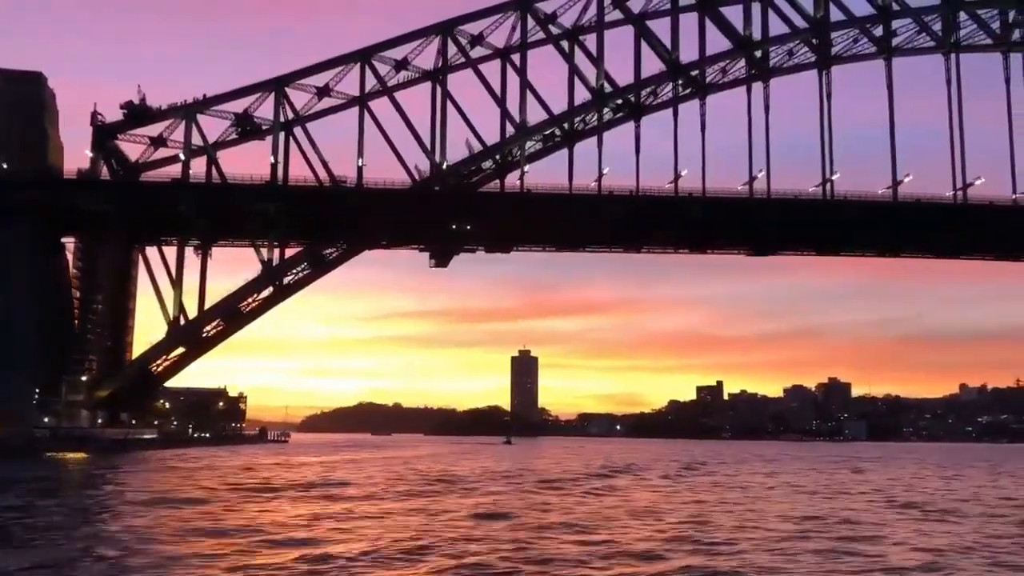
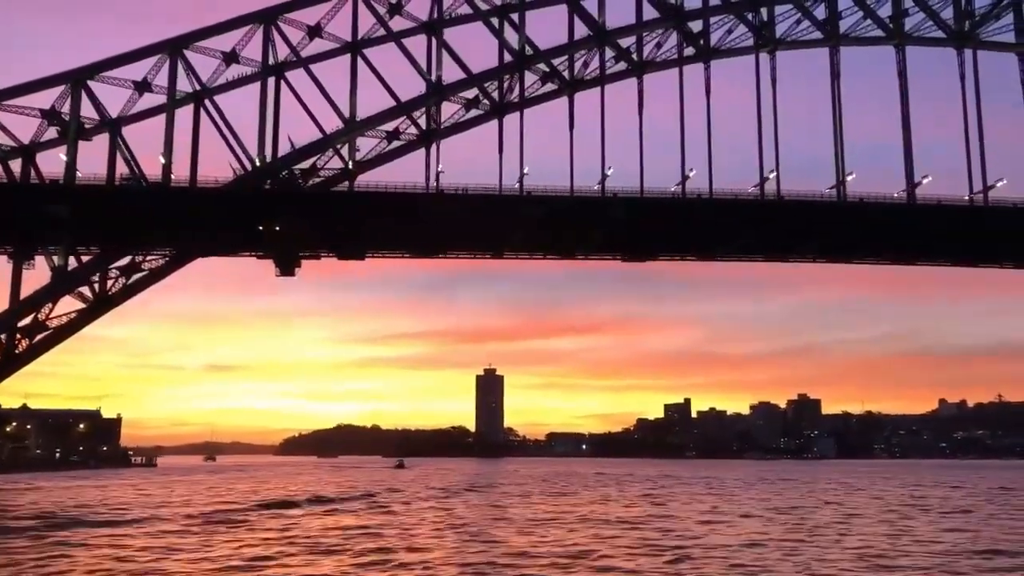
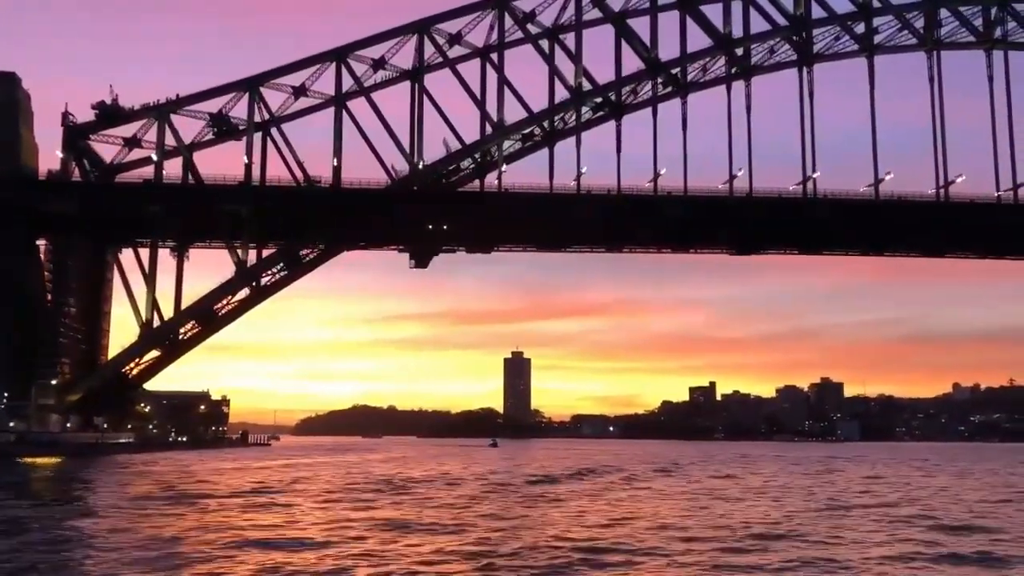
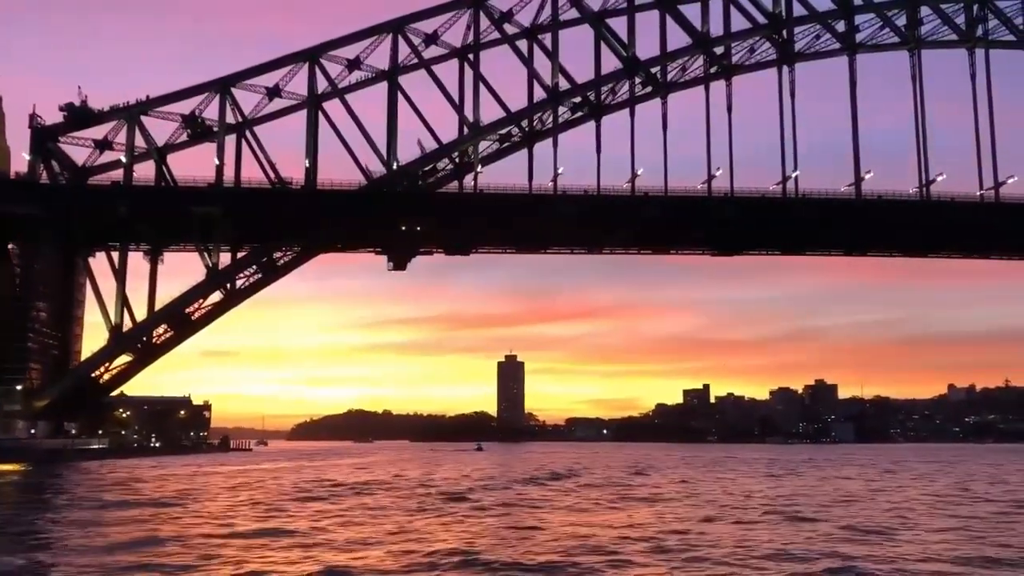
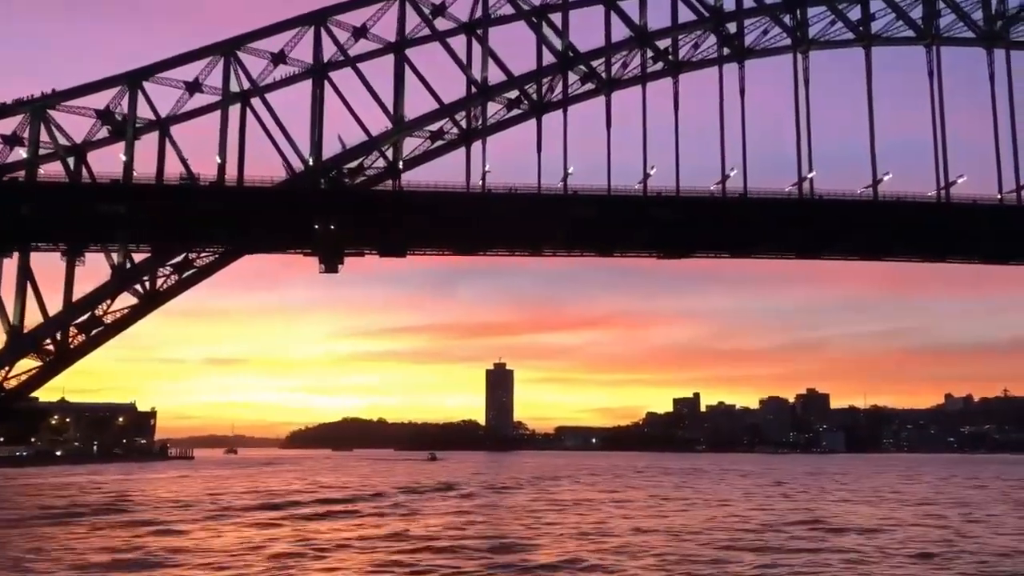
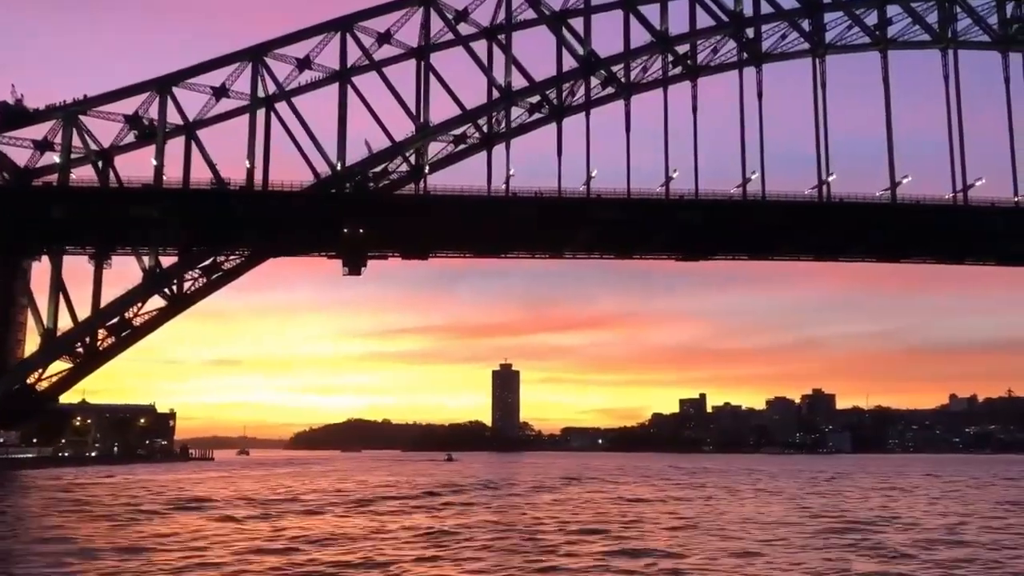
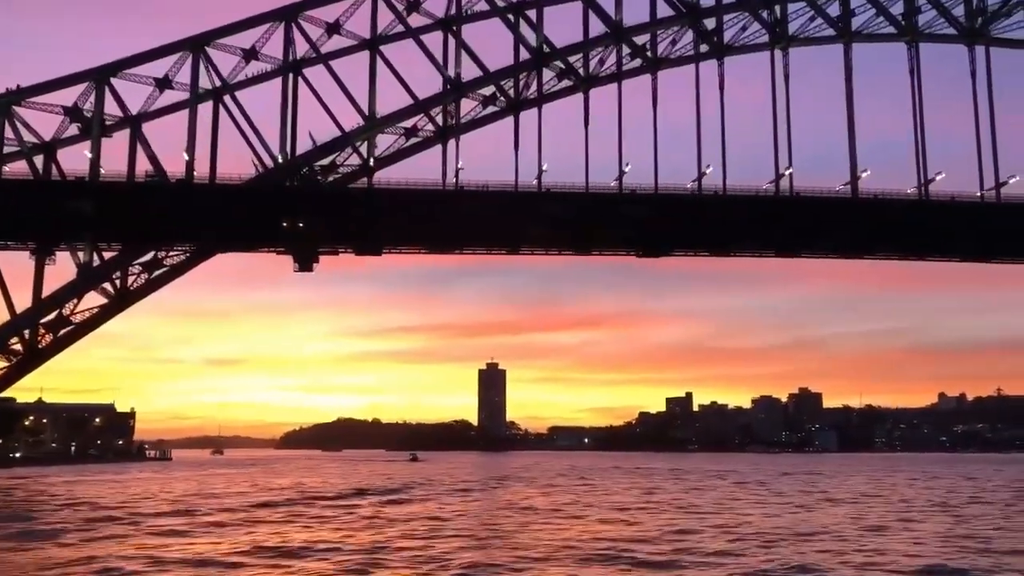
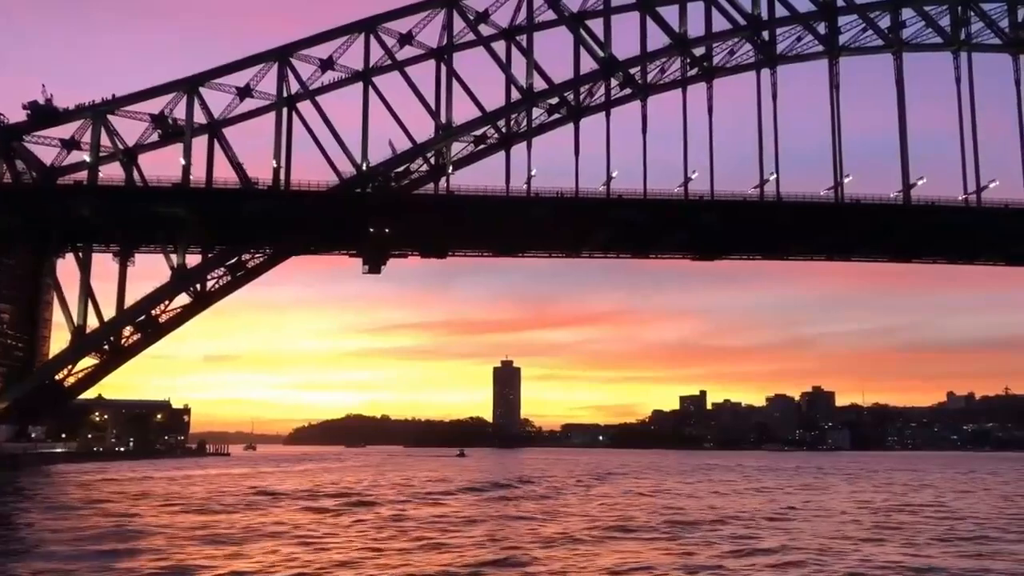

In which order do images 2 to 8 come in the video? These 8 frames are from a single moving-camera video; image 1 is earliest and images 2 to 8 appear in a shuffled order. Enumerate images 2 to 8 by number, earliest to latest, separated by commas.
3, 4, 8, 6, 5, 7, 2
